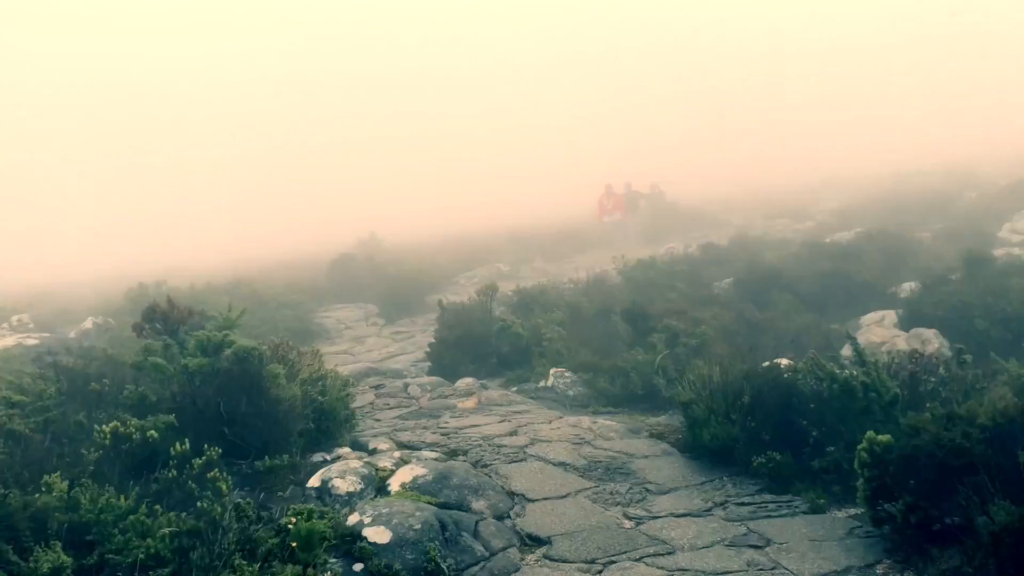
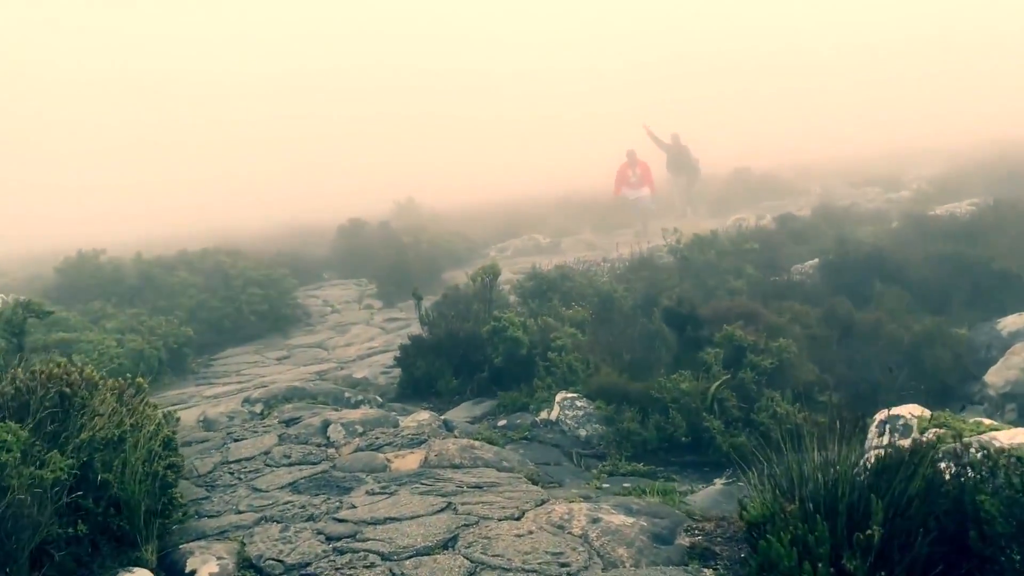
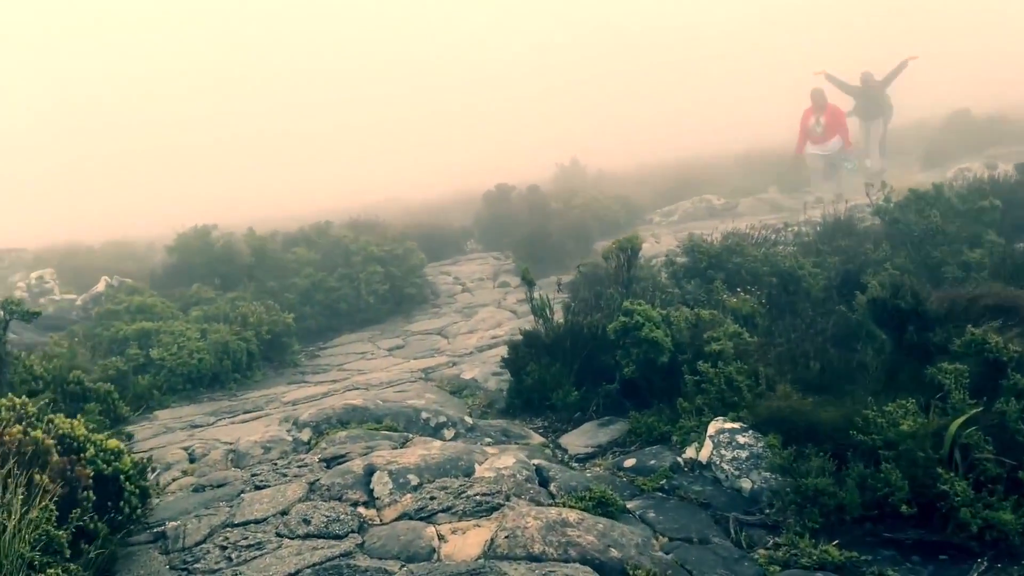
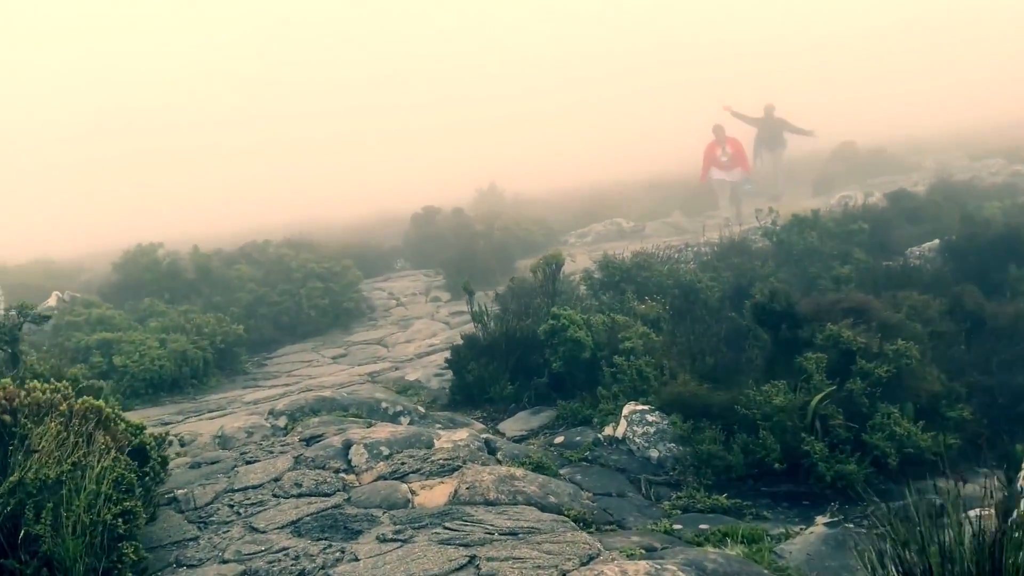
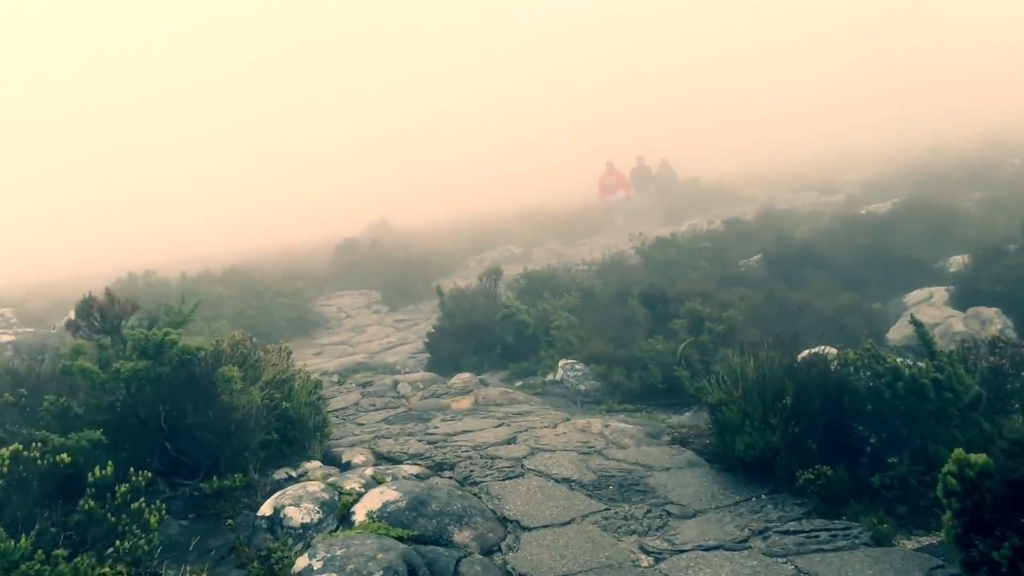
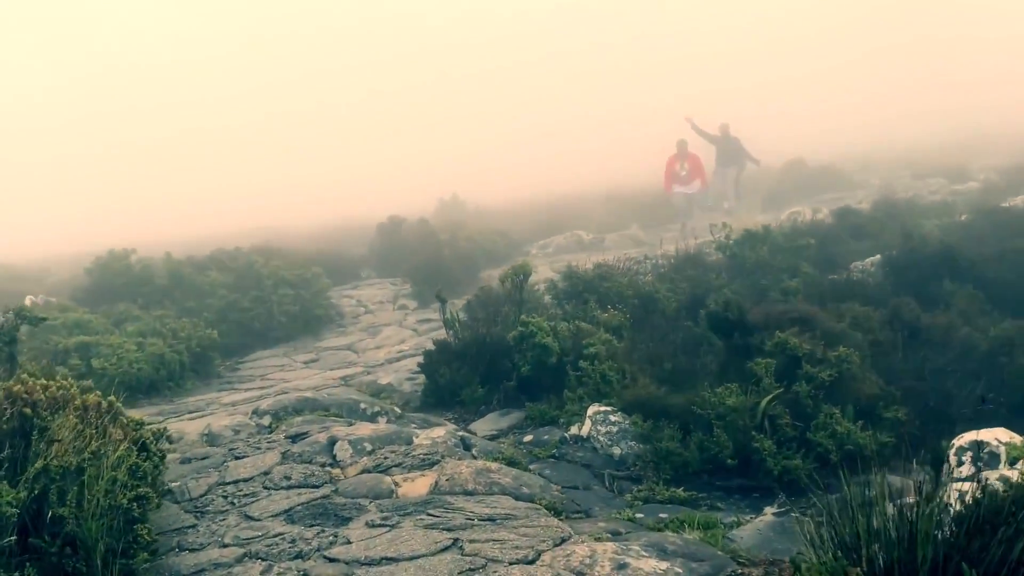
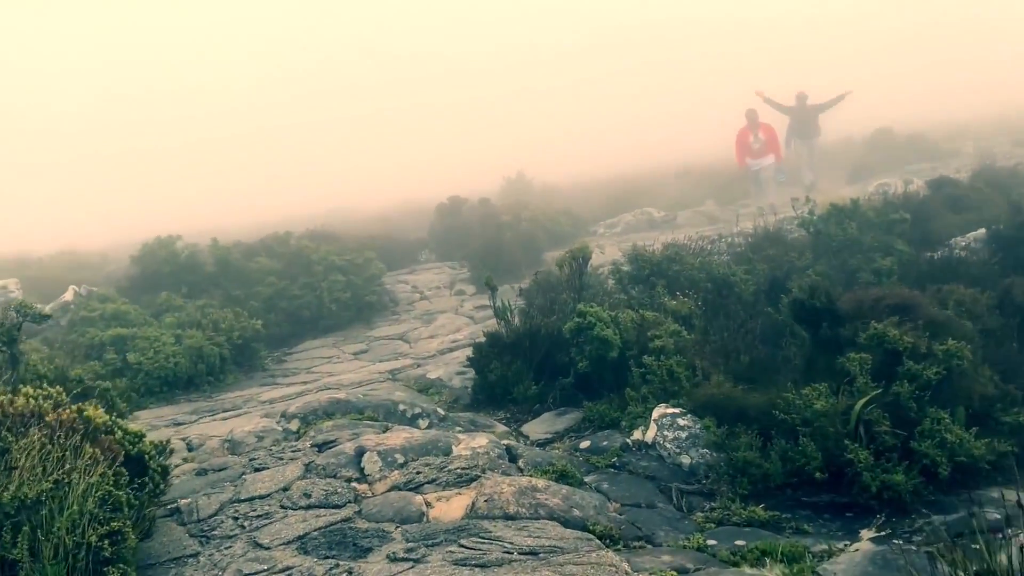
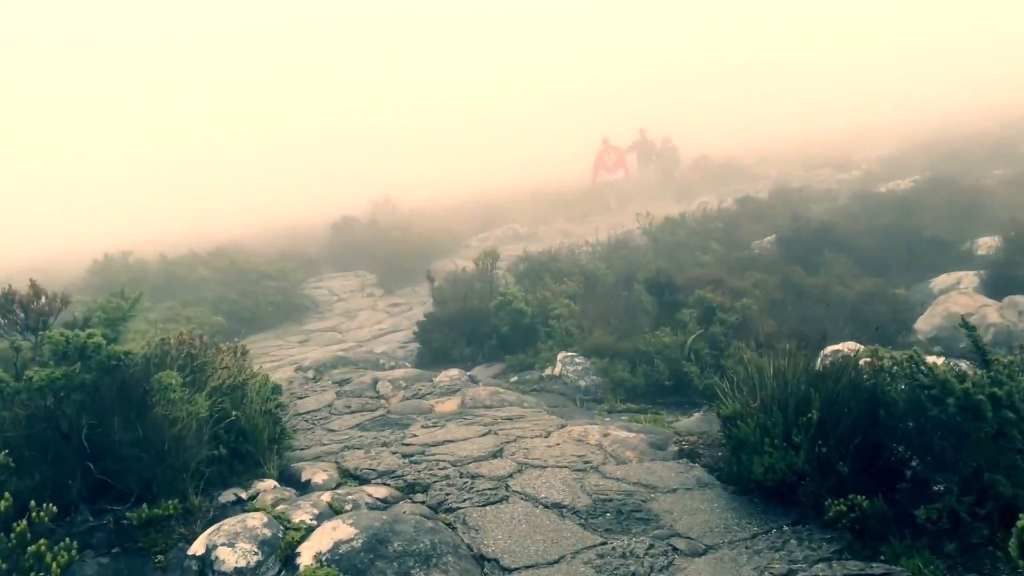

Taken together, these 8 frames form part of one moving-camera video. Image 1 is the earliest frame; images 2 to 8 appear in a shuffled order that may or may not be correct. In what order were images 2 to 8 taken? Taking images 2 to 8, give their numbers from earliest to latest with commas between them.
5, 8, 2, 6, 4, 7, 3
